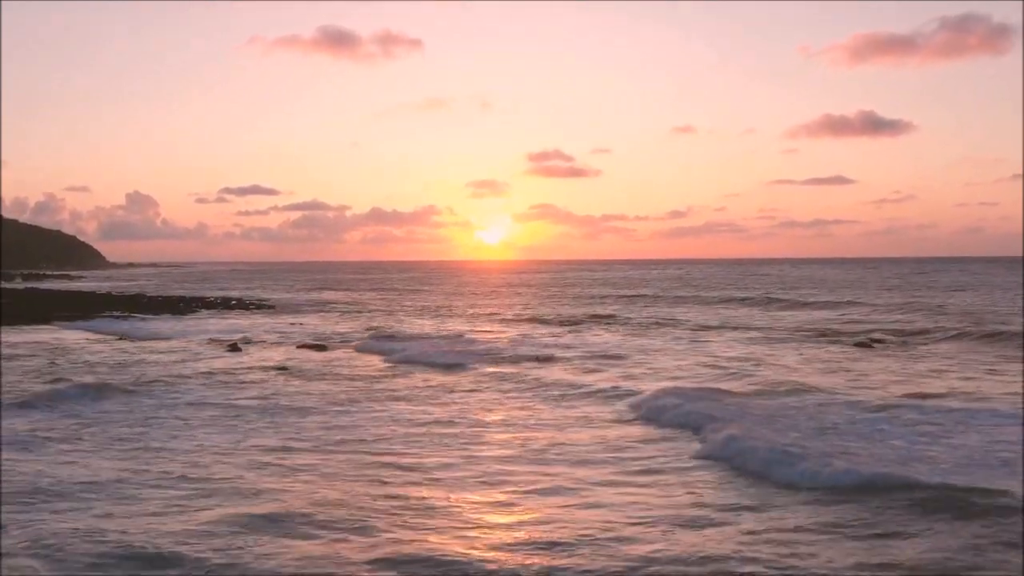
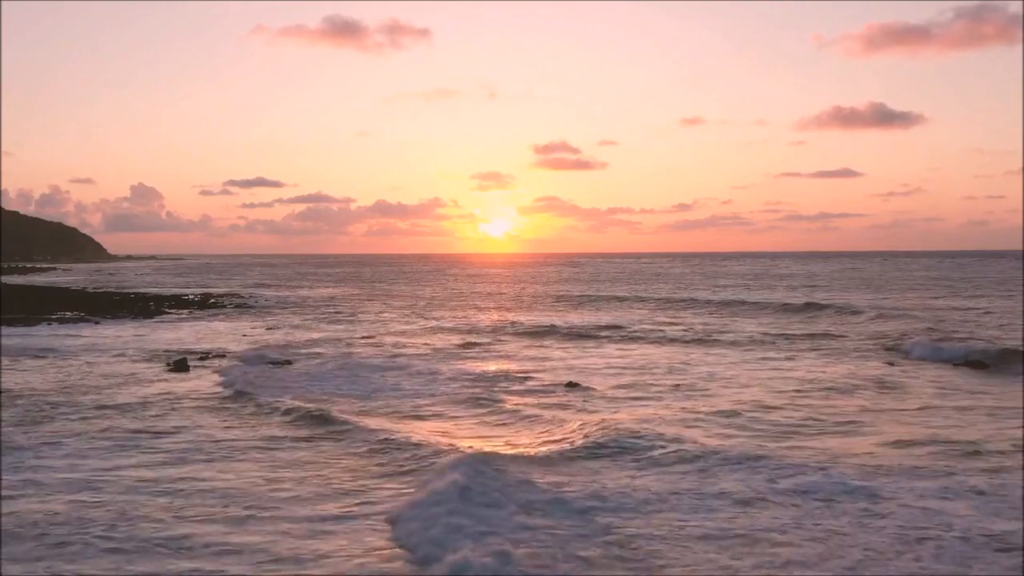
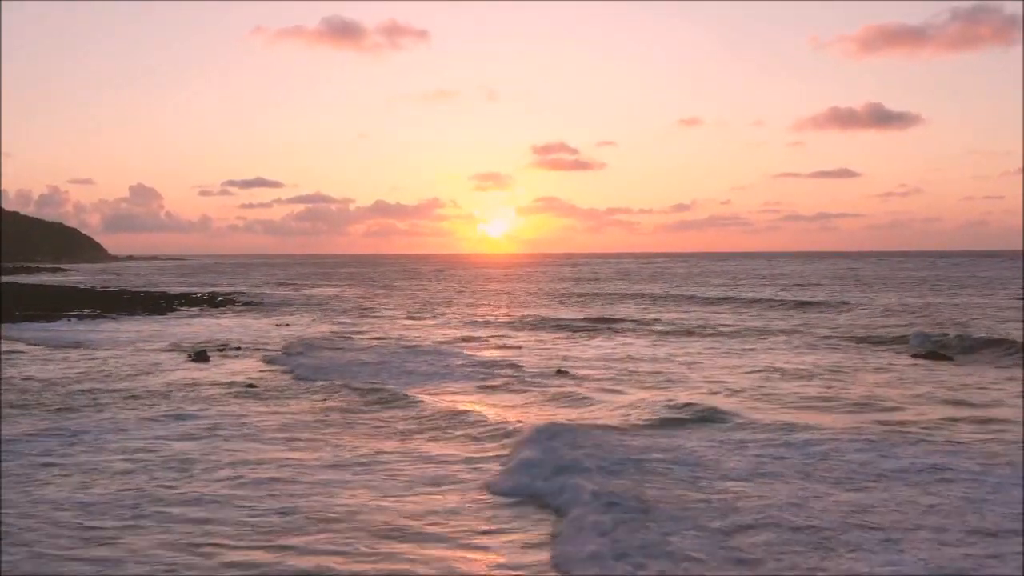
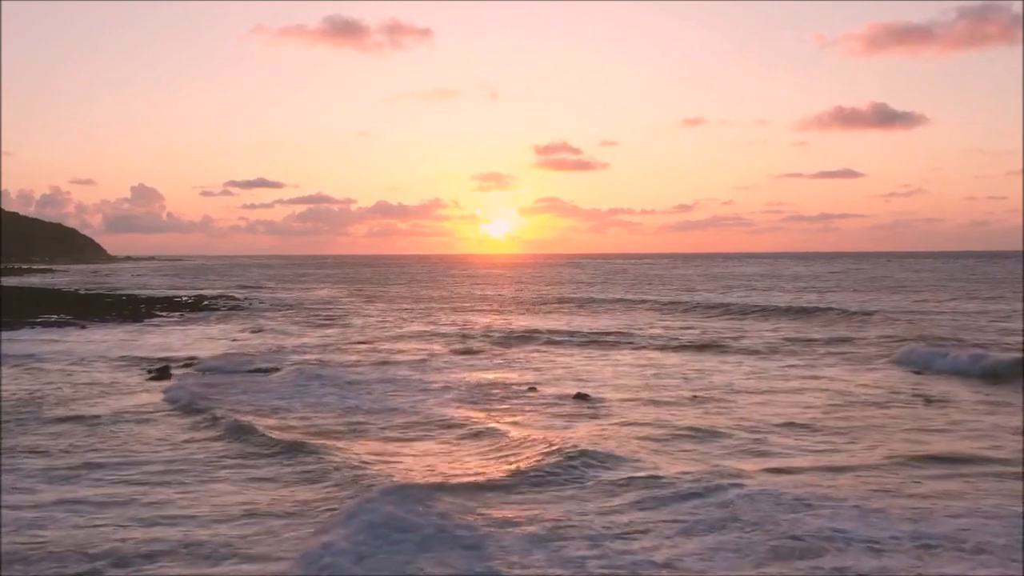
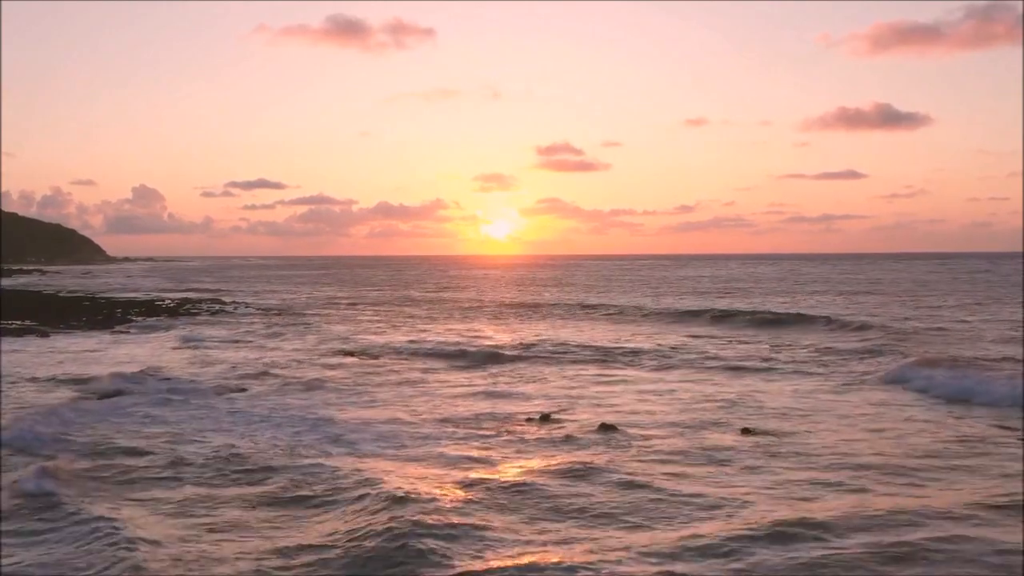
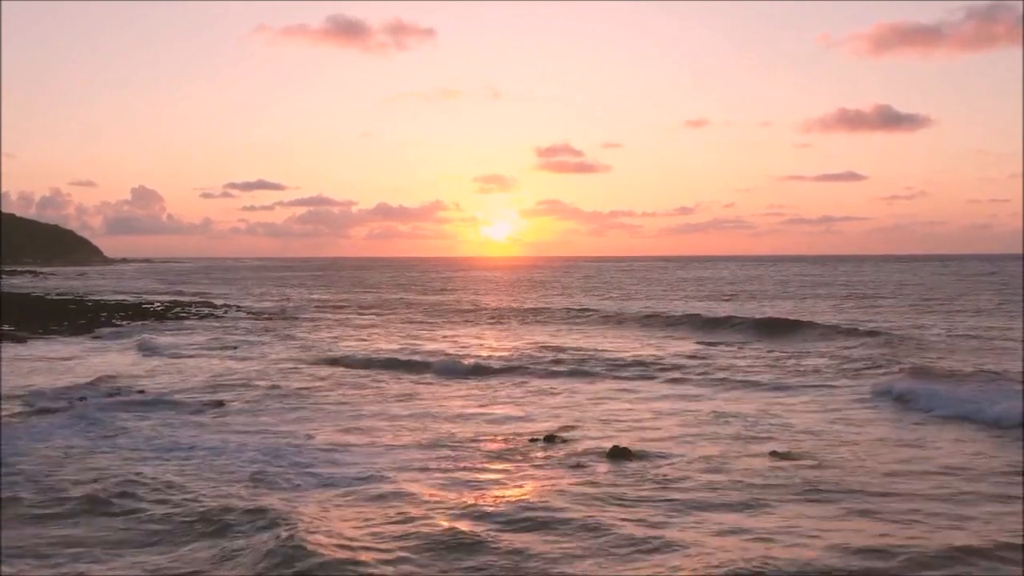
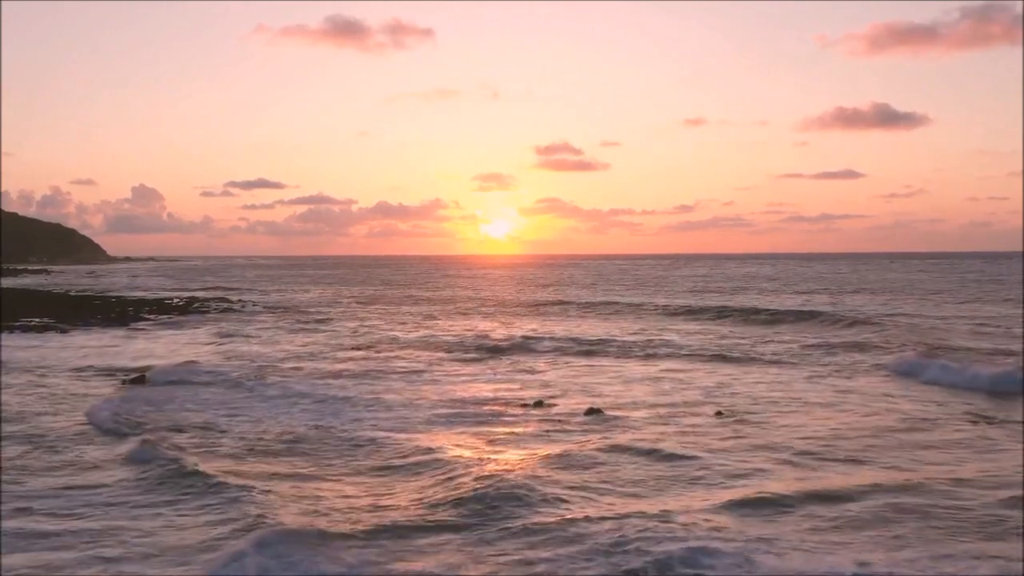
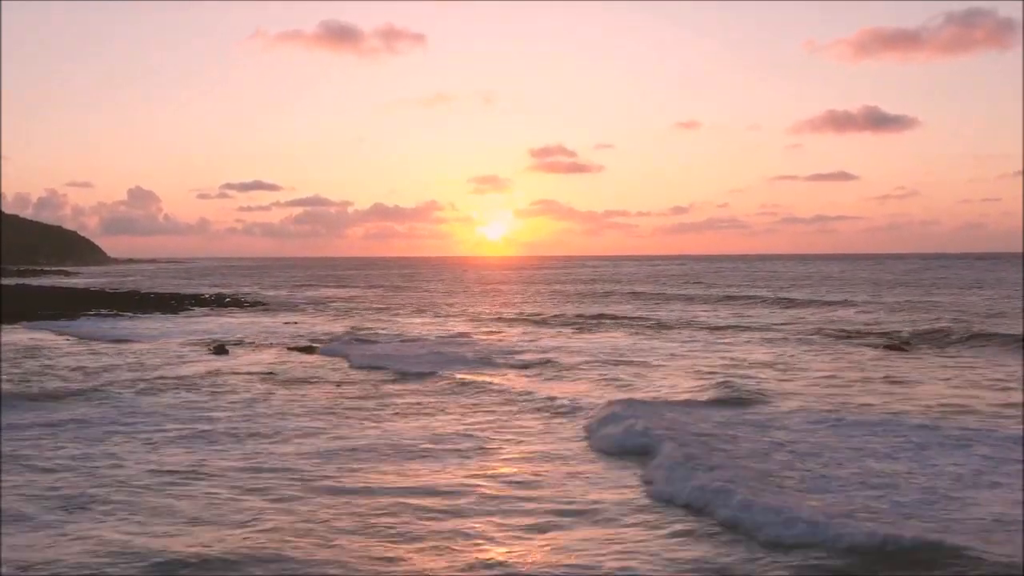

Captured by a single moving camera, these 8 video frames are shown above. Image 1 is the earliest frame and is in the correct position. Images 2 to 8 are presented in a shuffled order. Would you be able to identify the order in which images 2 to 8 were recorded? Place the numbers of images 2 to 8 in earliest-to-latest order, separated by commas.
8, 3, 2, 4, 7, 5, 6
